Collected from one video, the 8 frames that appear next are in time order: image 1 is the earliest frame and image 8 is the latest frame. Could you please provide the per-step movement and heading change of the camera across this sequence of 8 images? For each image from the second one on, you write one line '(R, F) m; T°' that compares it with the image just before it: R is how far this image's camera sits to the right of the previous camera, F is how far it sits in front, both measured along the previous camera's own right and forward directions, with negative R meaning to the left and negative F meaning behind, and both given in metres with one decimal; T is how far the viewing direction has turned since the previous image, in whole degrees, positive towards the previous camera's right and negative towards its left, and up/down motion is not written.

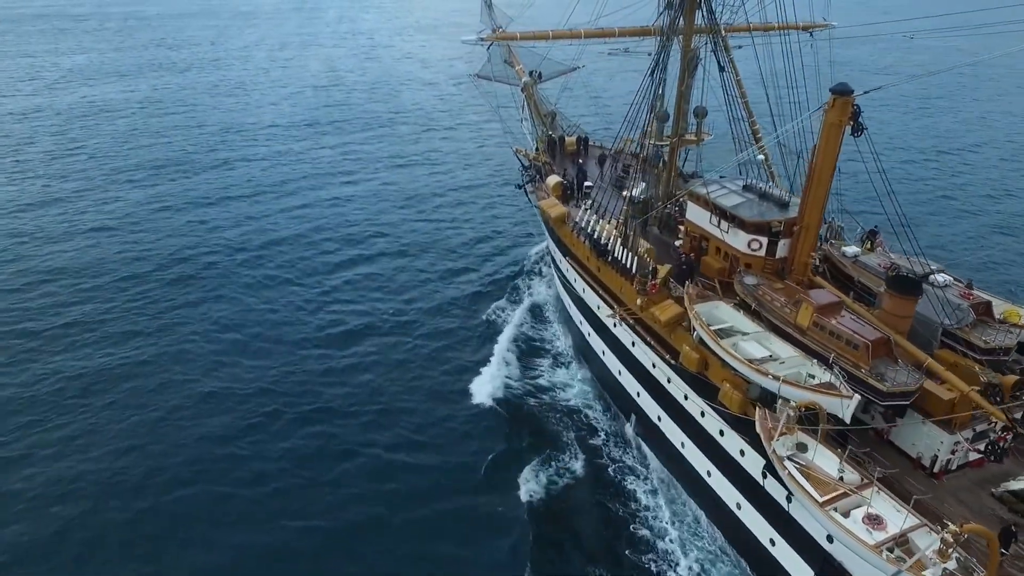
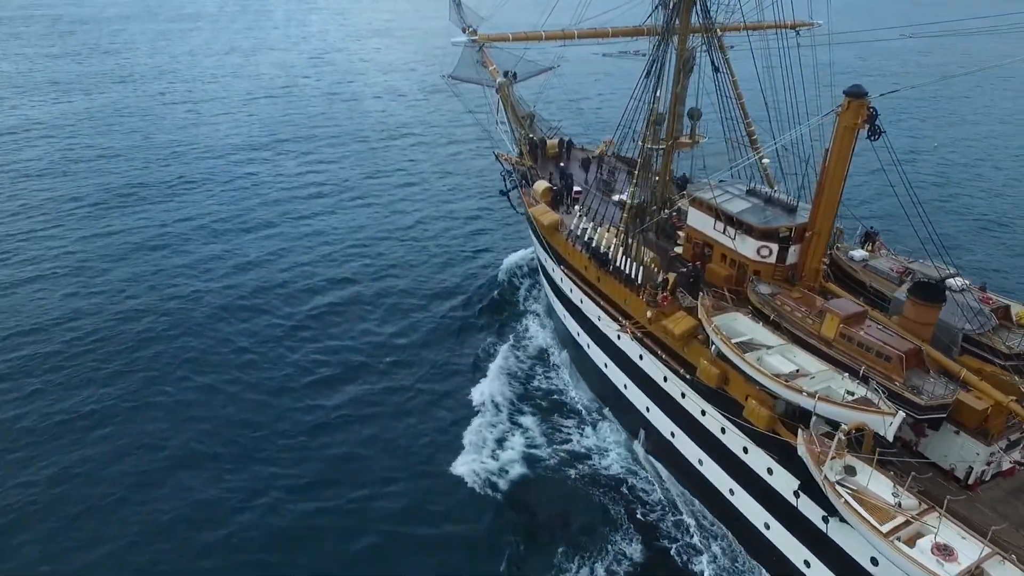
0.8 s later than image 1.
(-2.2, +1.9) m; +4°
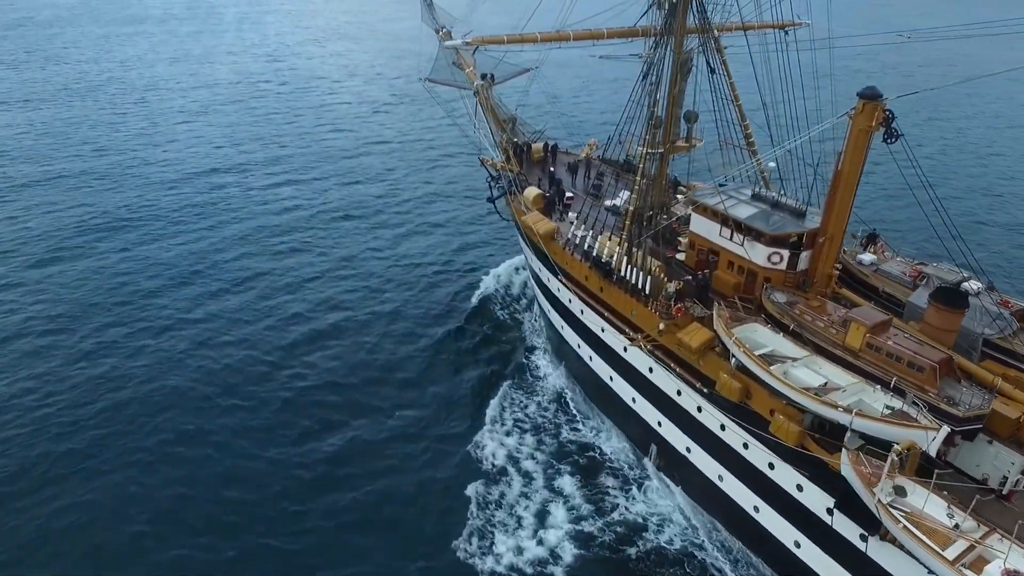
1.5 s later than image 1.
(-2.1, +1.6) m; +3°
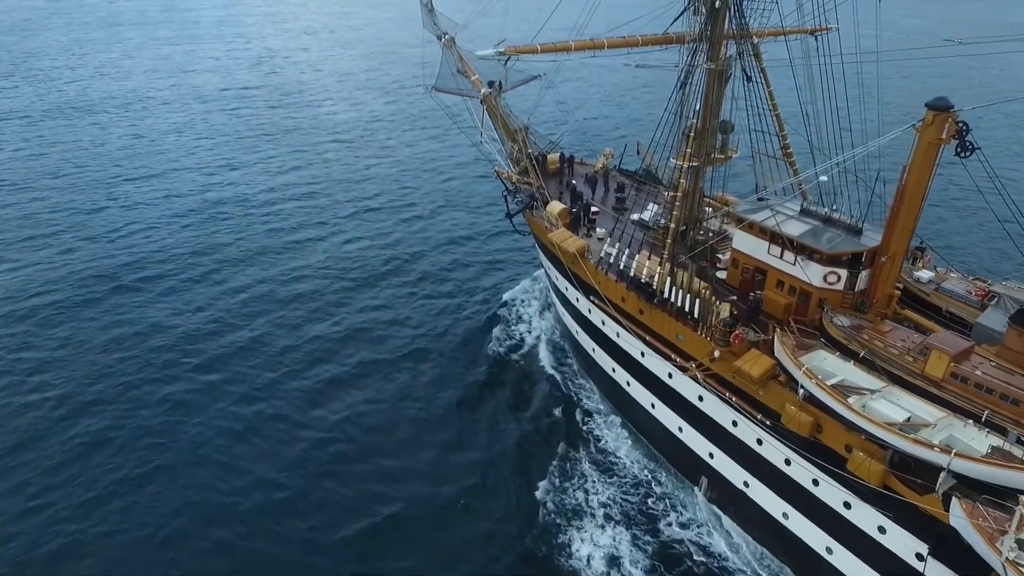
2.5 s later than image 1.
(-2.8, +2.2) m; +2°
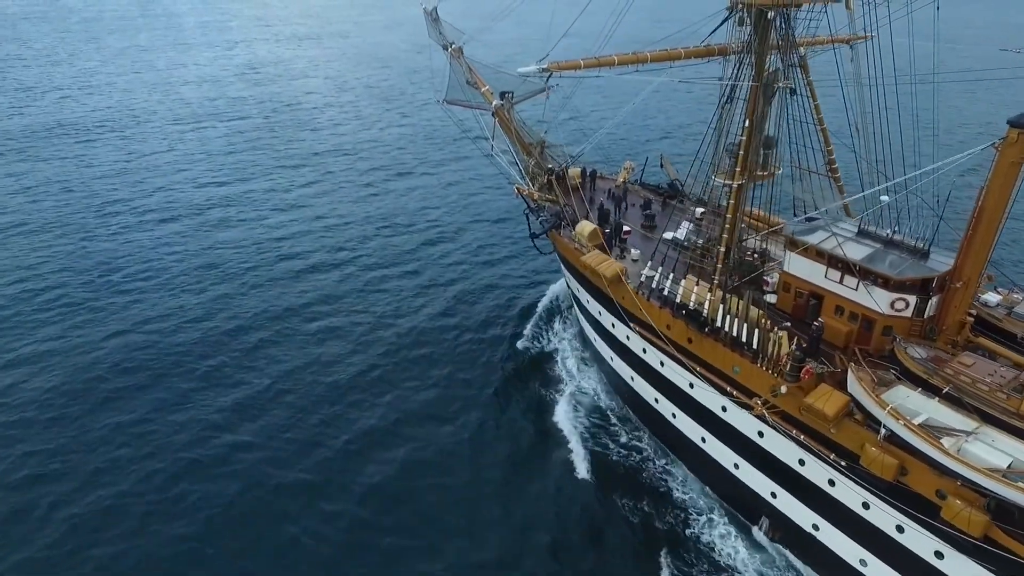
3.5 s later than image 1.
(-2.7, +2.1) m; +2°
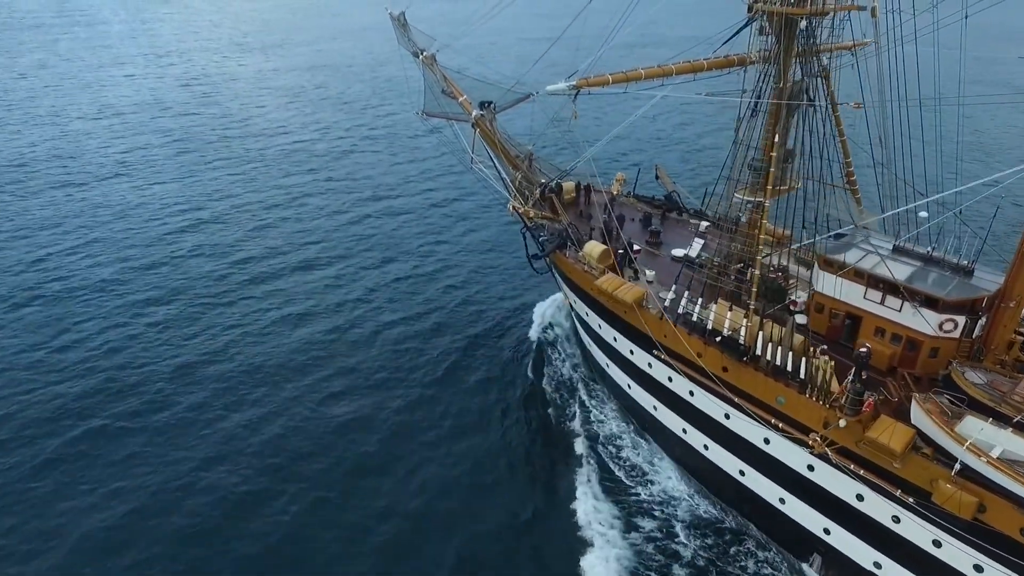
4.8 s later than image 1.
(-3.5, +2.7) m; +5°
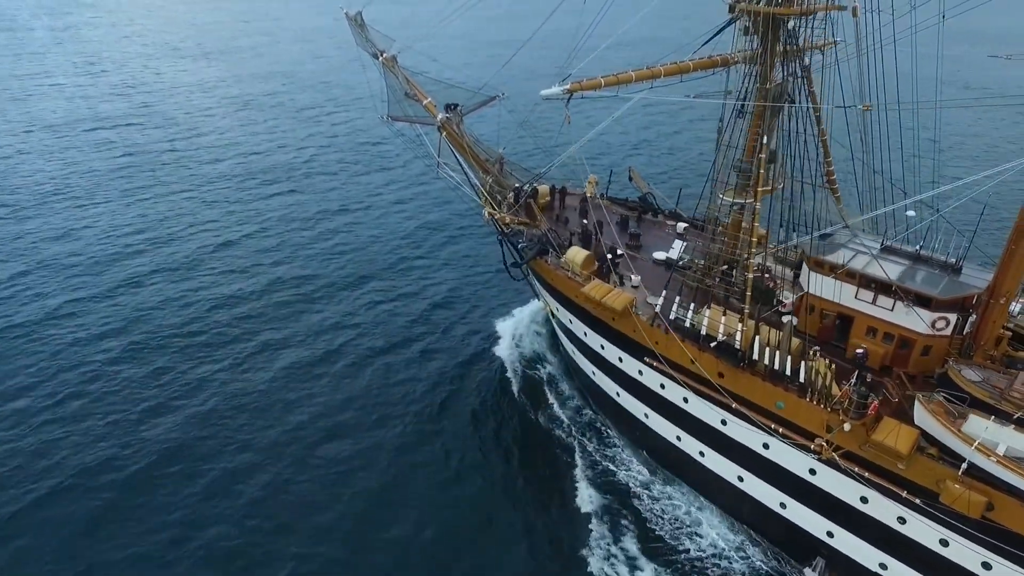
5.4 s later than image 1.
(-1.8, +1.2) m; +4°
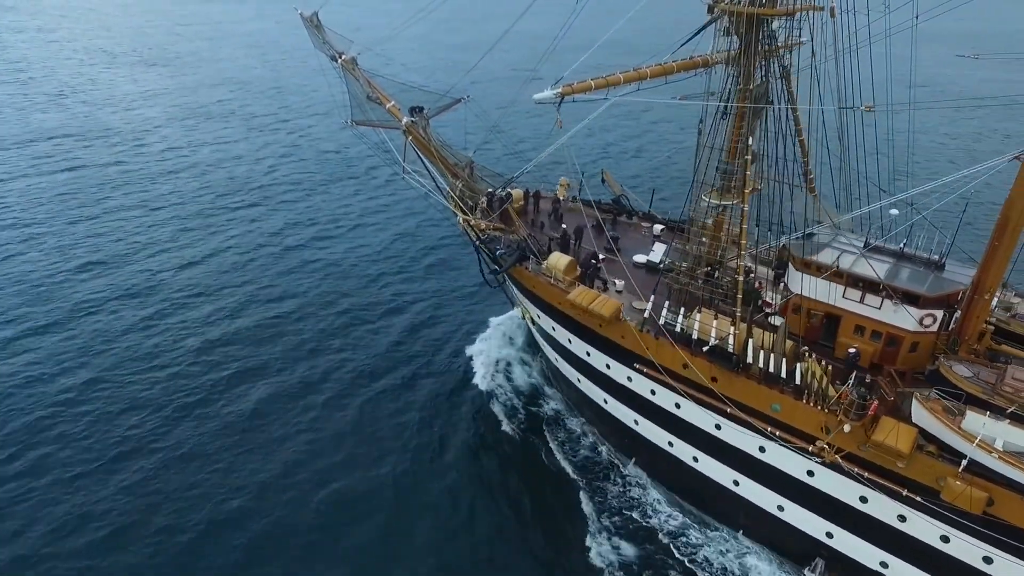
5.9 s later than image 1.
(-1.6, +1.1) m; +4°
